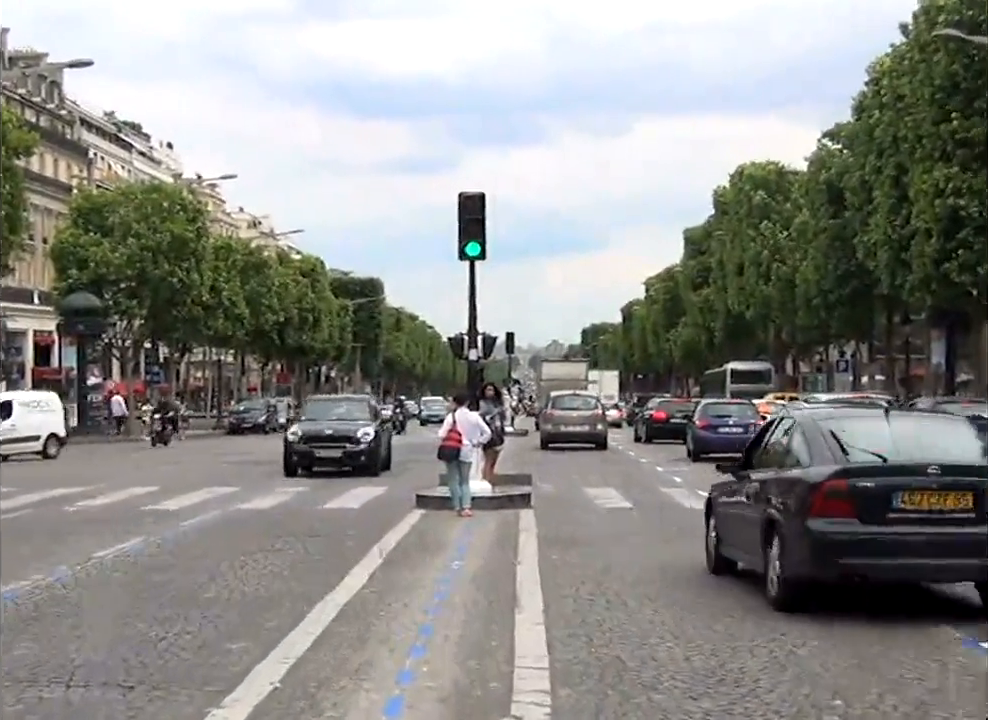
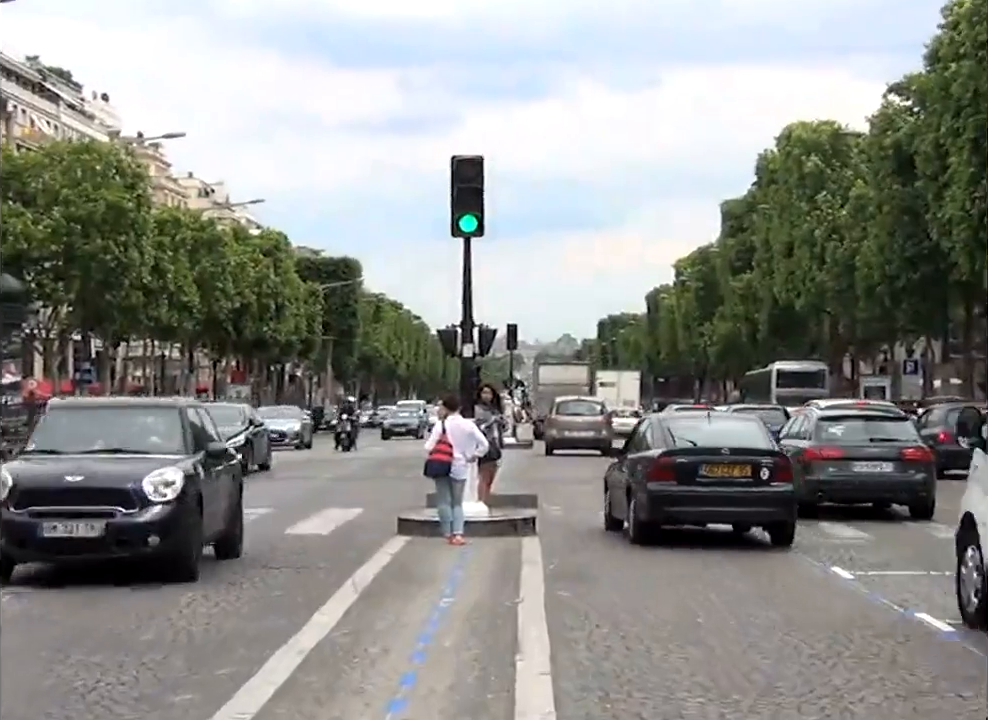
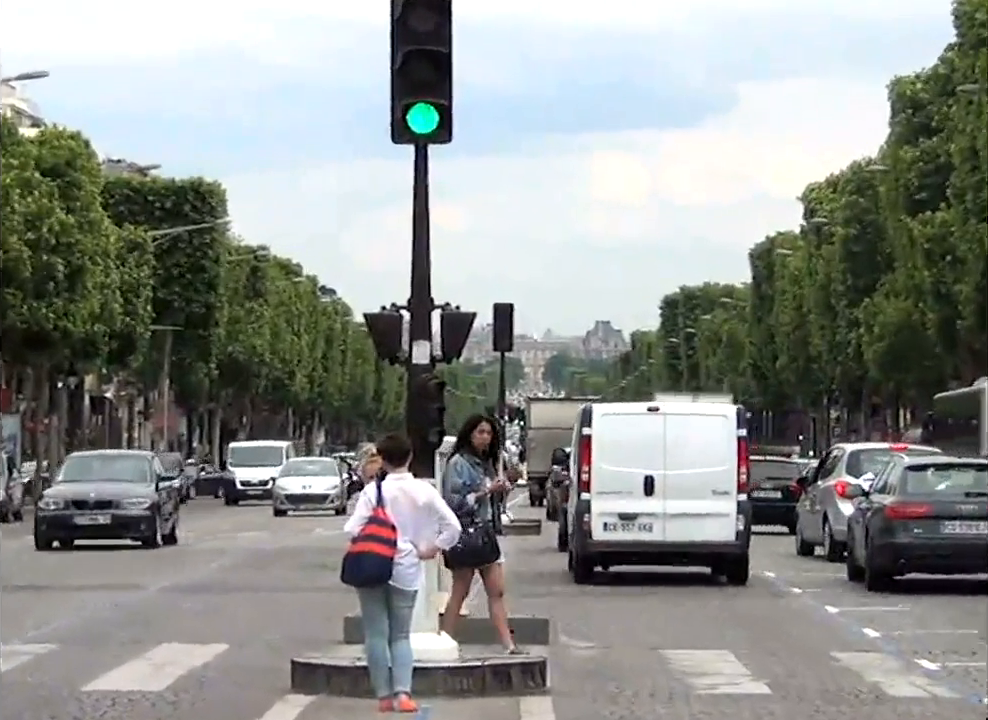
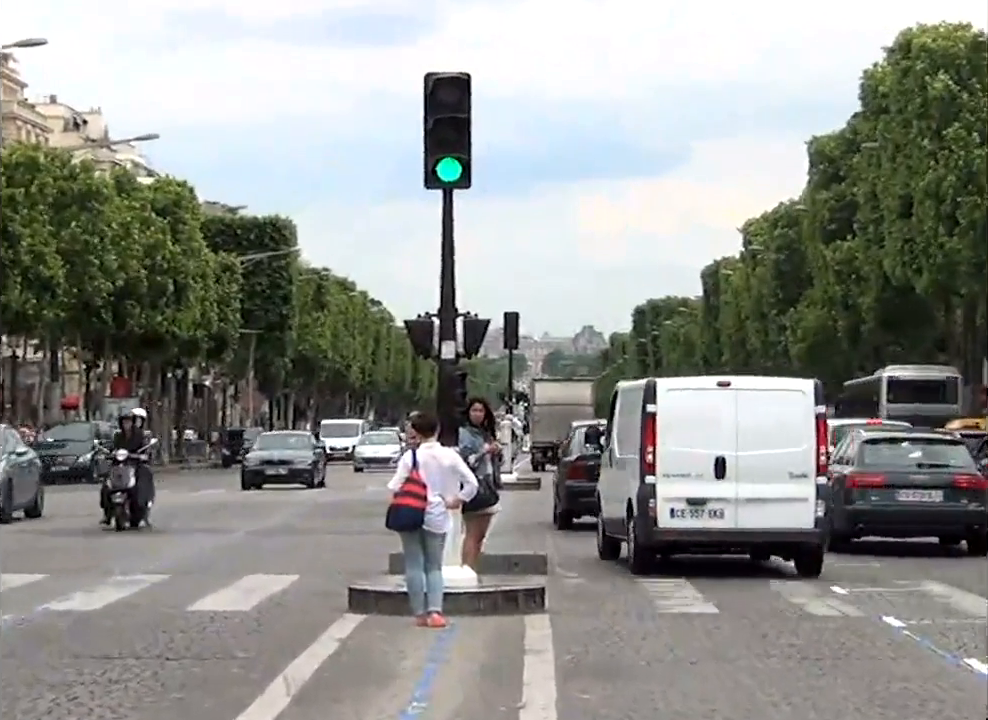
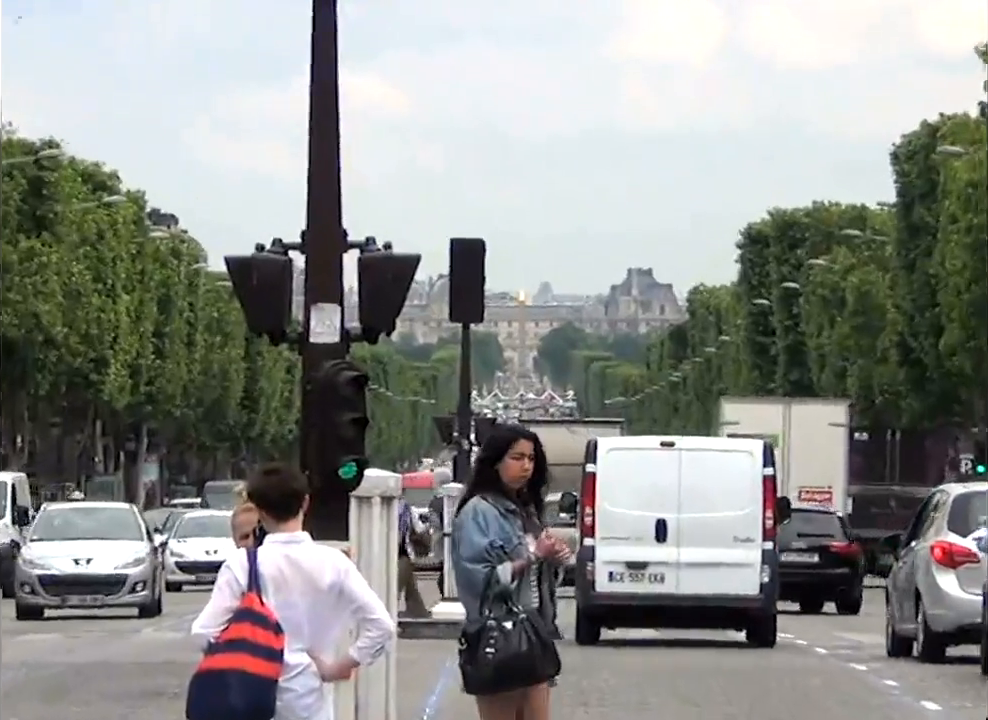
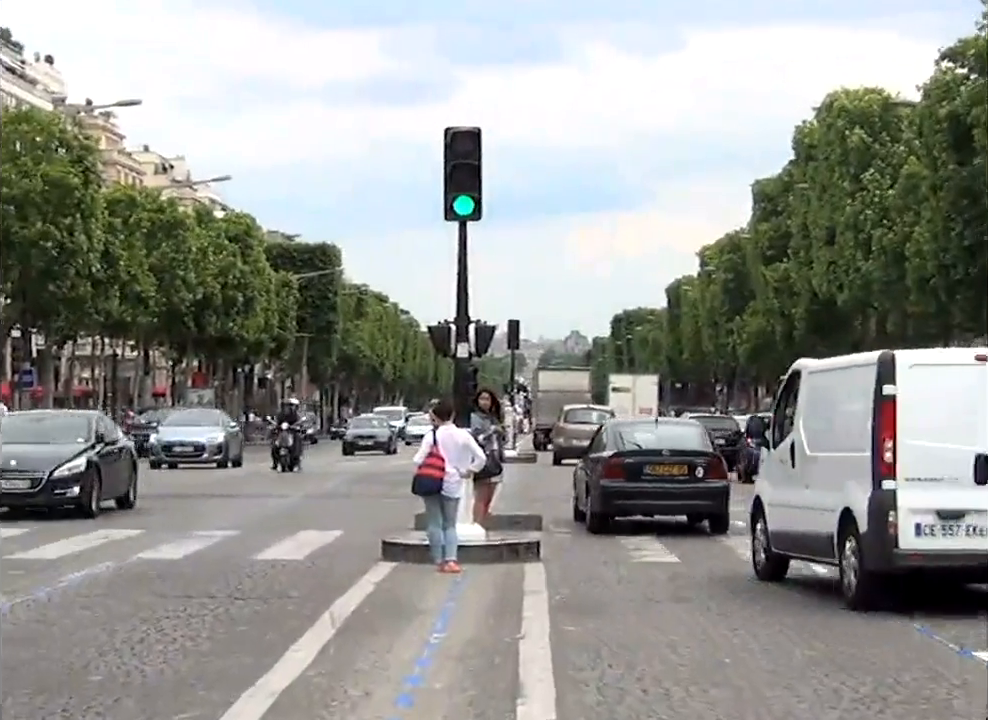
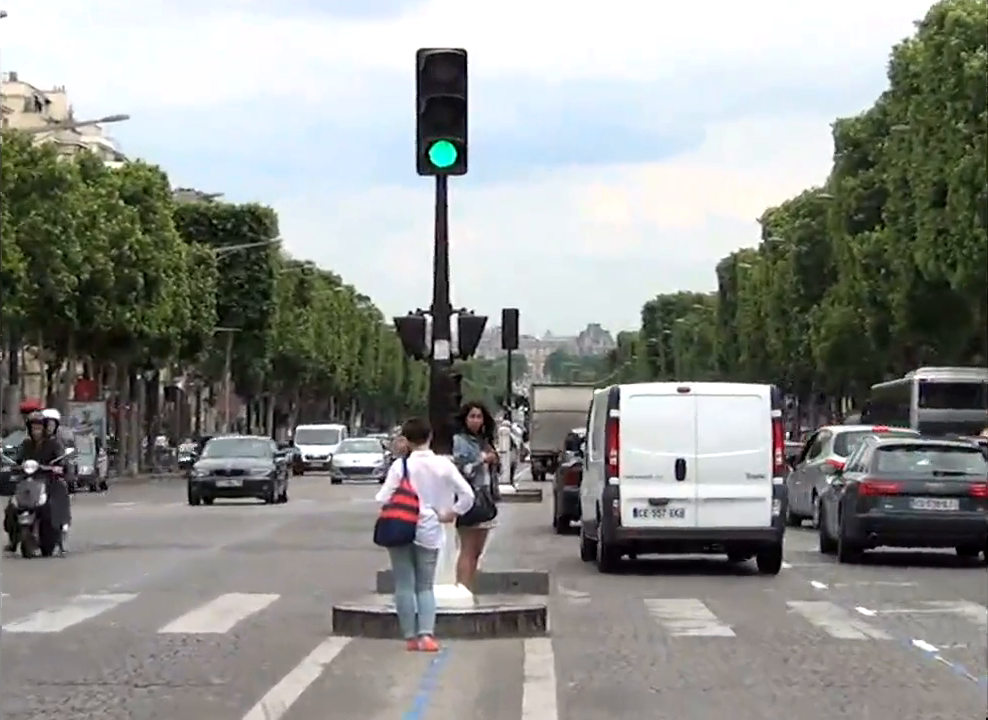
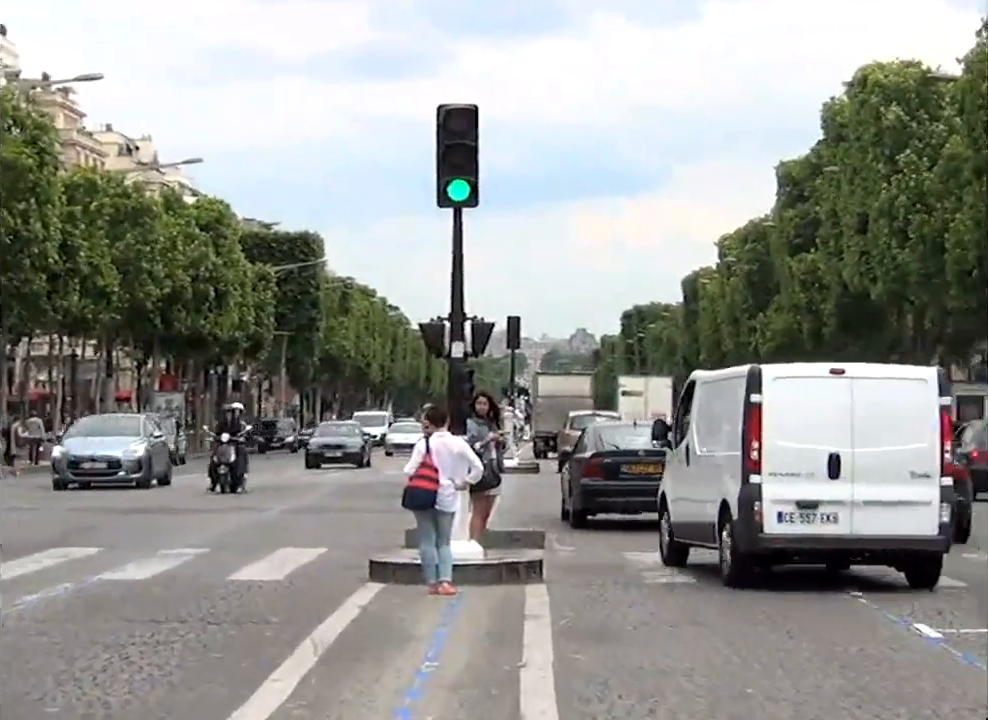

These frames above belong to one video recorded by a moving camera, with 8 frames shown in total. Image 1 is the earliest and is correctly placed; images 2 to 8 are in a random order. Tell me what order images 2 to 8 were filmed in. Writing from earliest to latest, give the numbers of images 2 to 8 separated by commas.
2, 6, 8, 4, 7, 3, 5
